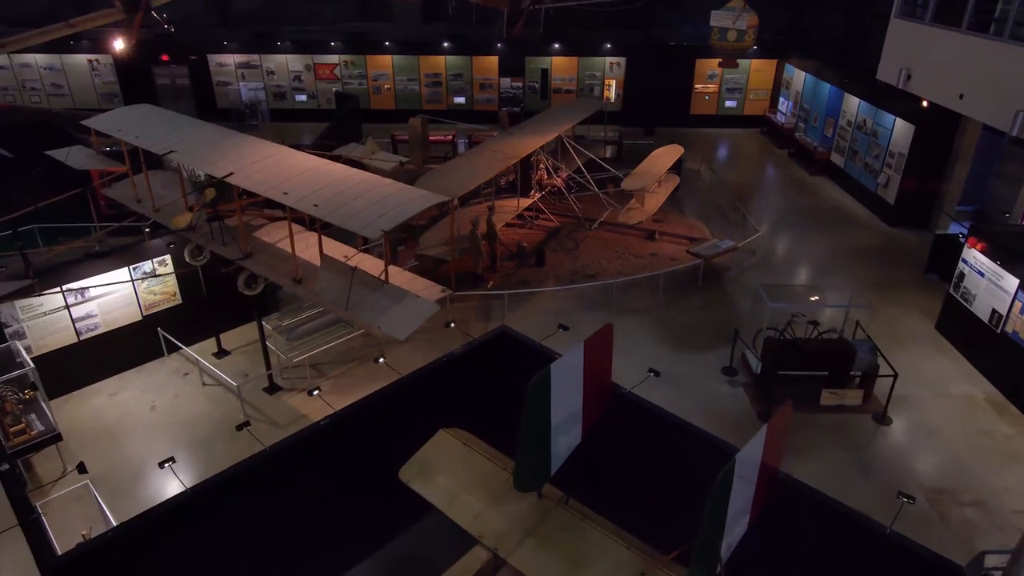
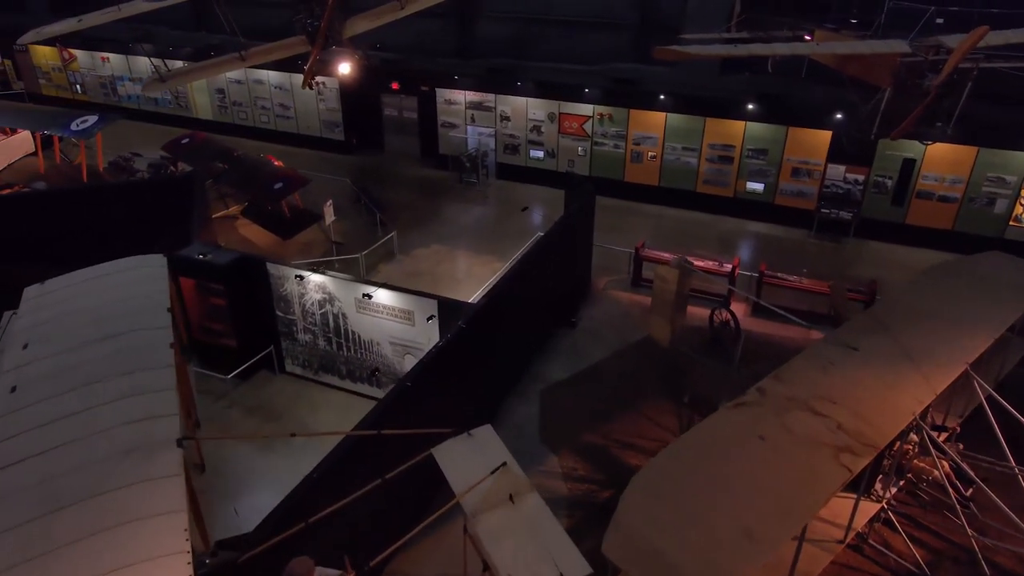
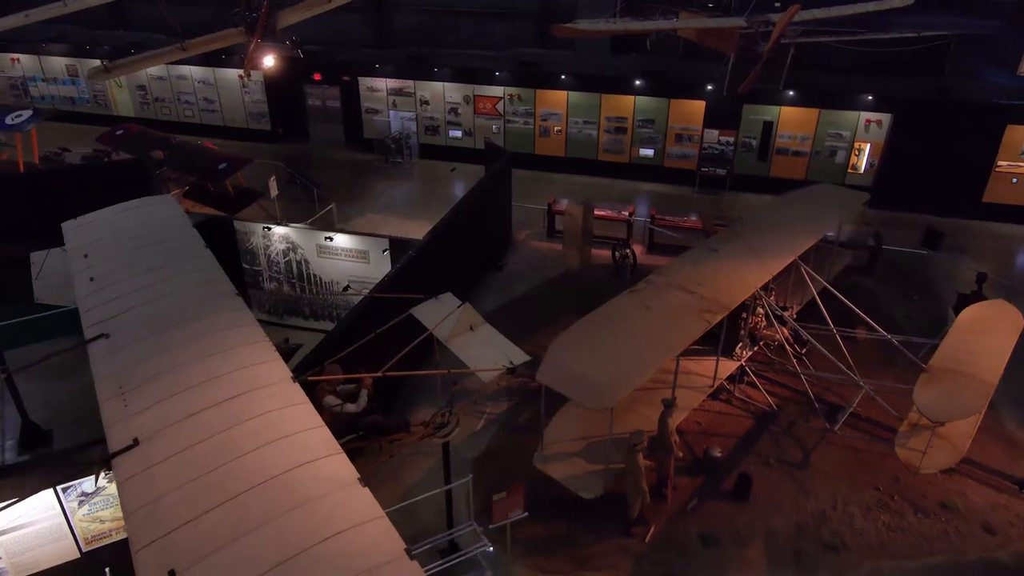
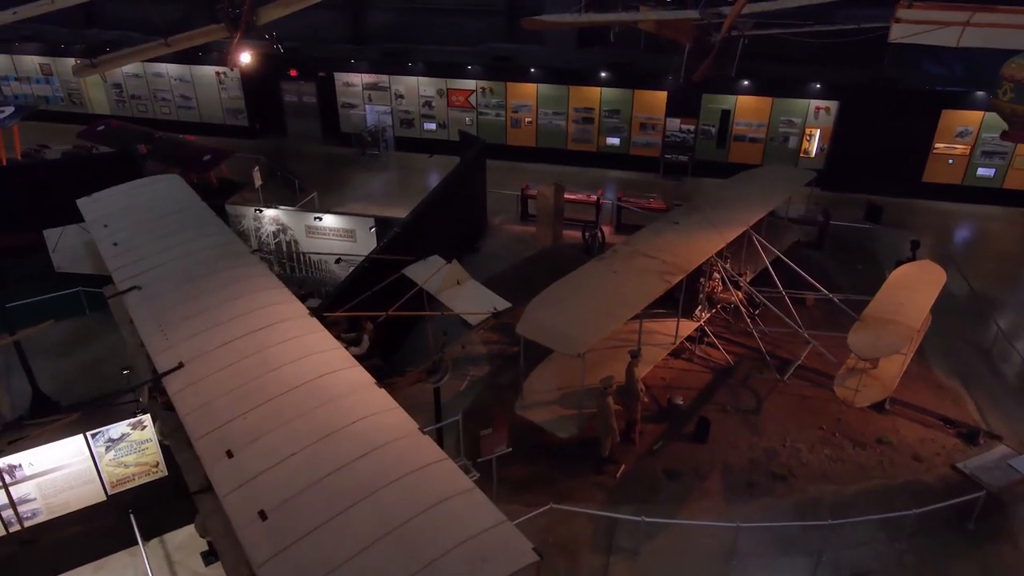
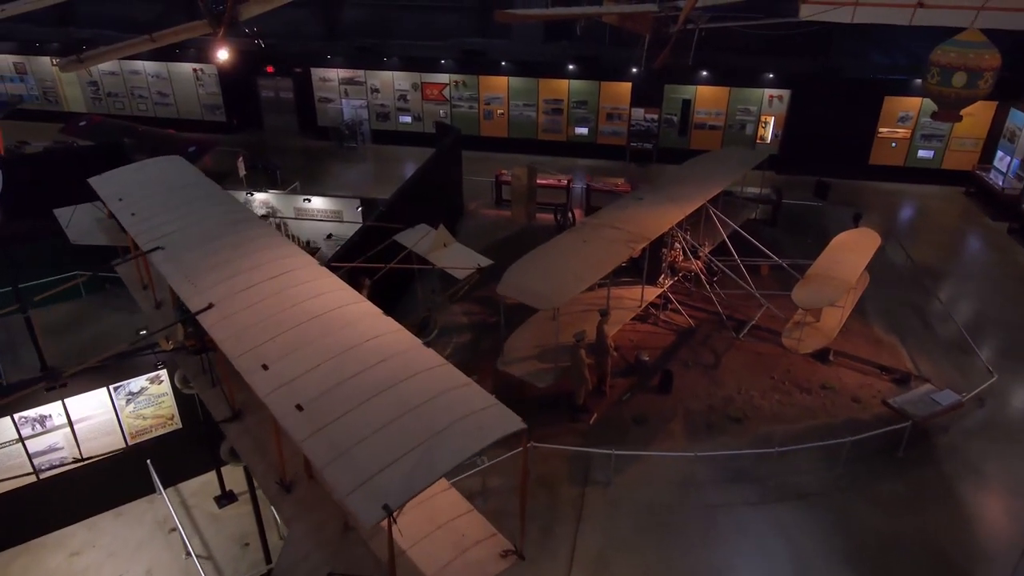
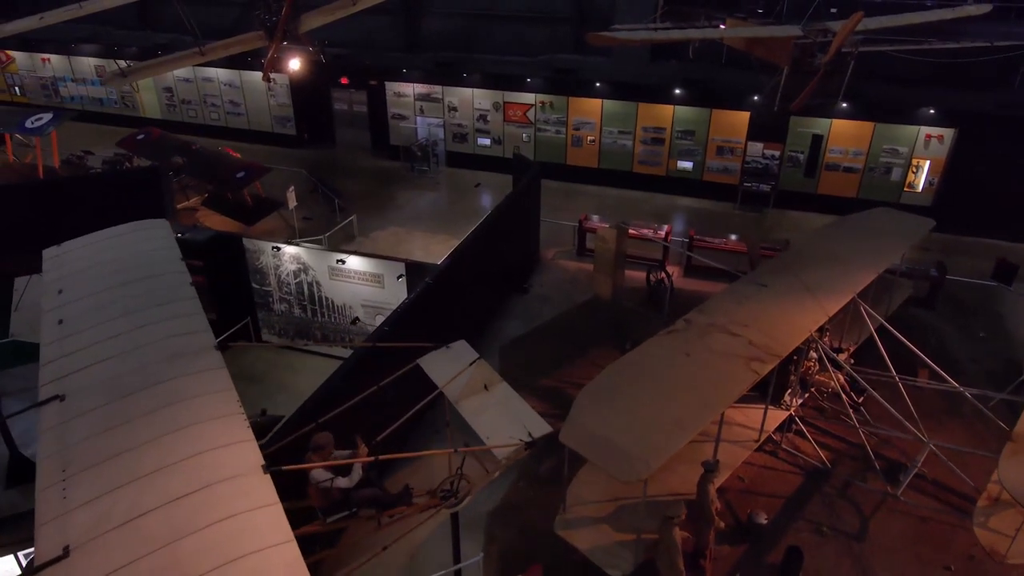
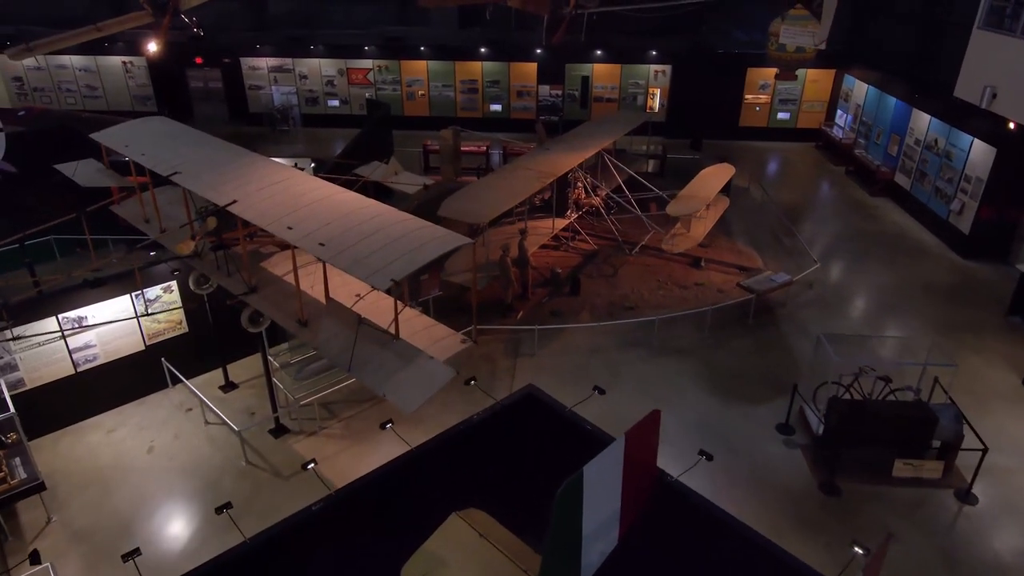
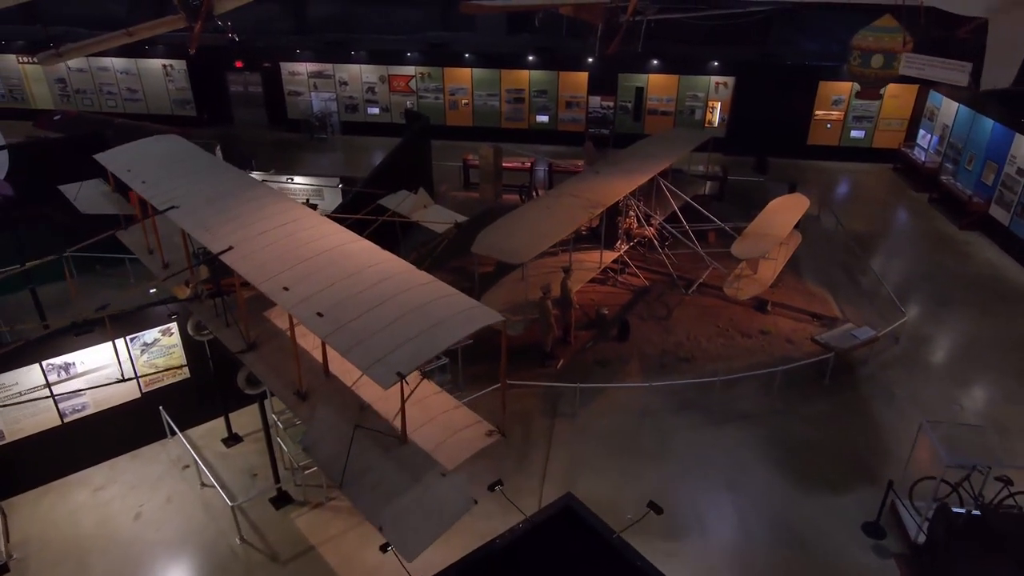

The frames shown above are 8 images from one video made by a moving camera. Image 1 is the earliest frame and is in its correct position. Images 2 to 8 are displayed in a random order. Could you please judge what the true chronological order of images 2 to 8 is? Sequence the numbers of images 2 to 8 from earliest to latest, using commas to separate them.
7, 8, 5, 4, 3, 6, 2
